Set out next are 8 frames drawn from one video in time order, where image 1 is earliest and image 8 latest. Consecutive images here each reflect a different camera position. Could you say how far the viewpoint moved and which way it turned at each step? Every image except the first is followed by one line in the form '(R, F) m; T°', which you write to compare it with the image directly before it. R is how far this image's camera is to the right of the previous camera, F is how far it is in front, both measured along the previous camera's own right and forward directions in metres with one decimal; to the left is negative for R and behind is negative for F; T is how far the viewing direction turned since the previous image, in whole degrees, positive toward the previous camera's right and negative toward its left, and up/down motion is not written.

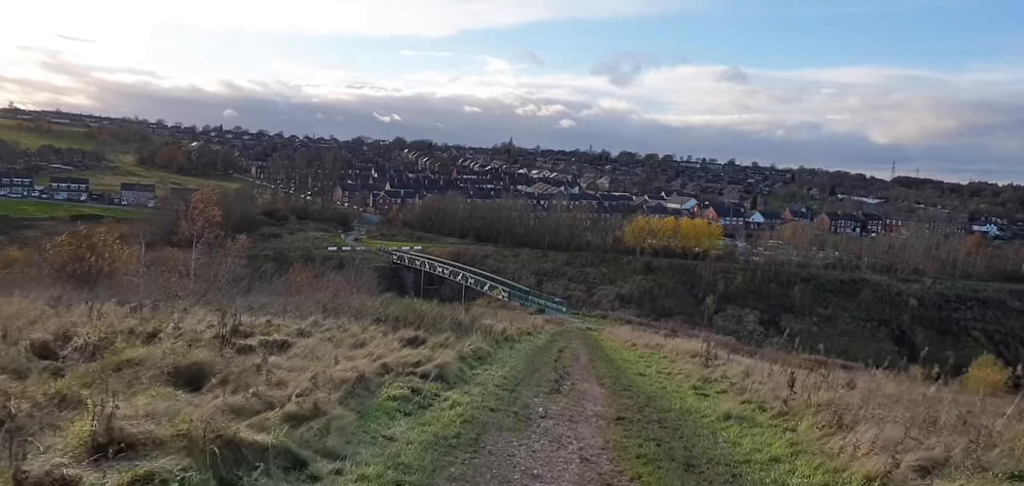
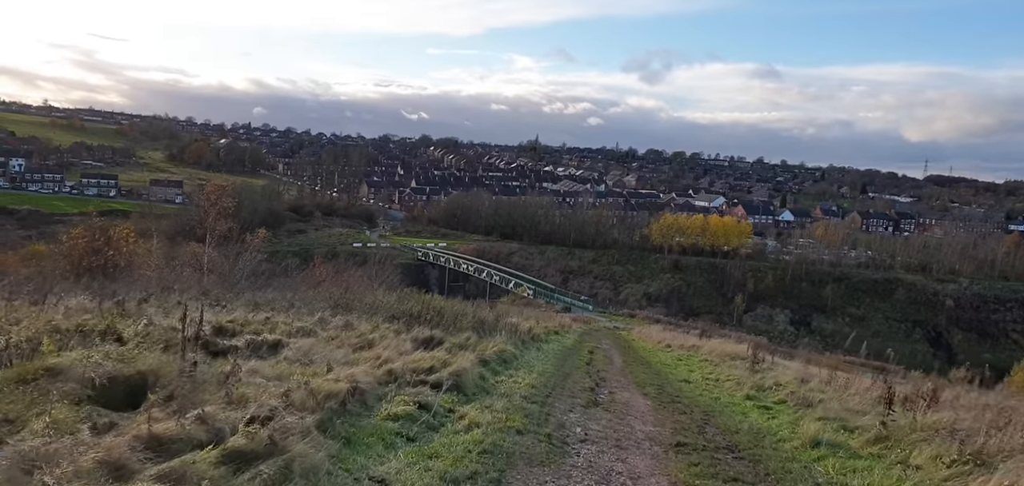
(0.0, +1.1) m; -2°
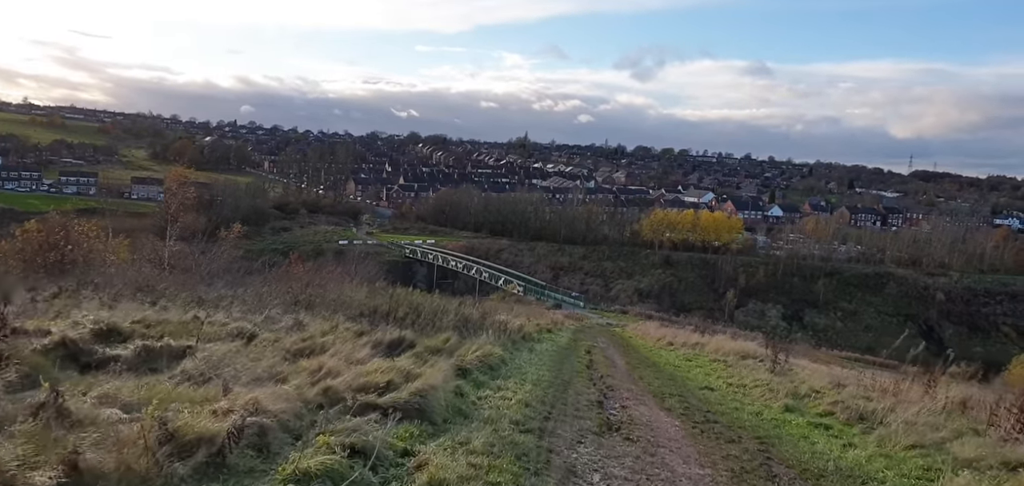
(0.0, +1.6) m; +1°
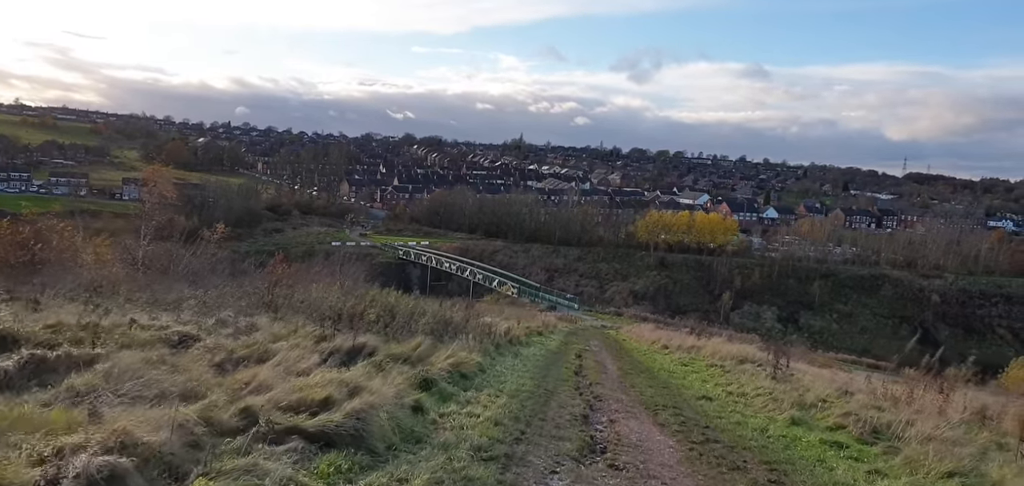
(+0.2, +0.7) m; 0°
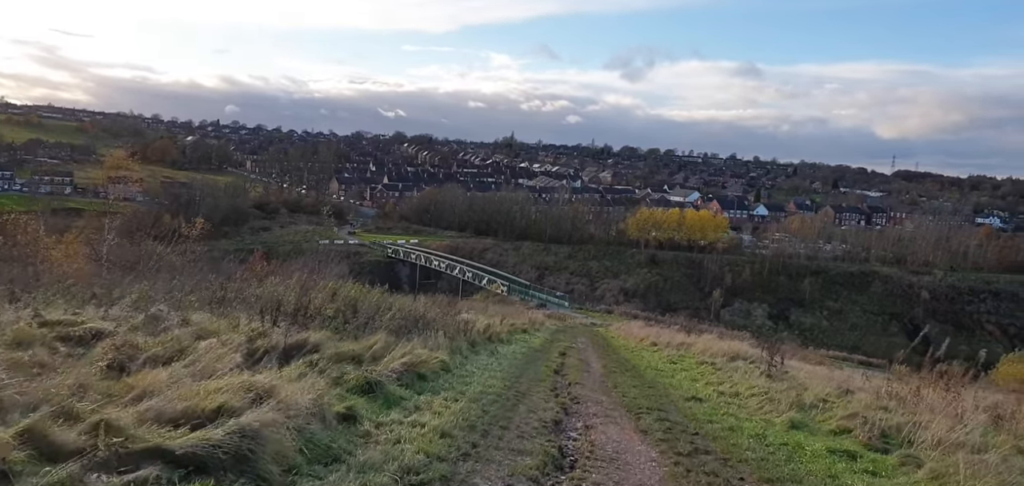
(+0.2, +0.7) m; +1°
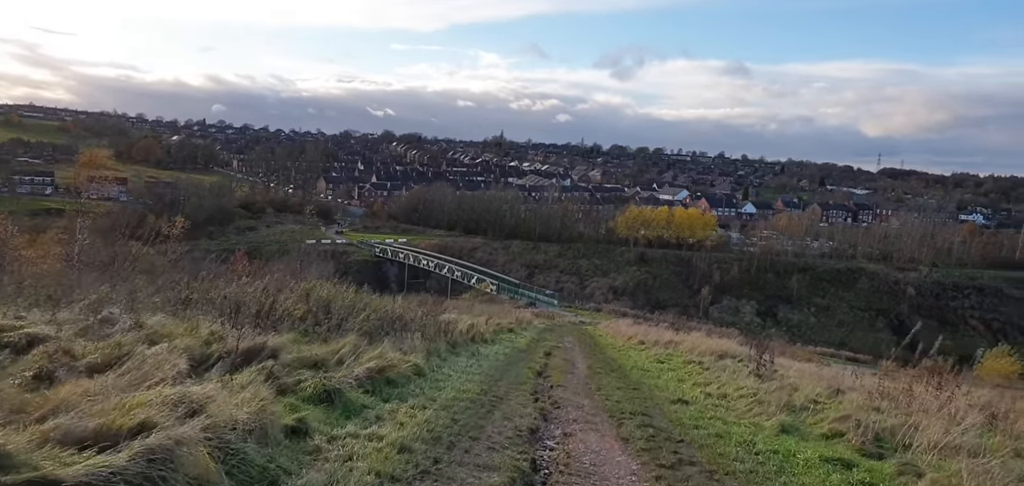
(+0.1, +0.3) m; +1°
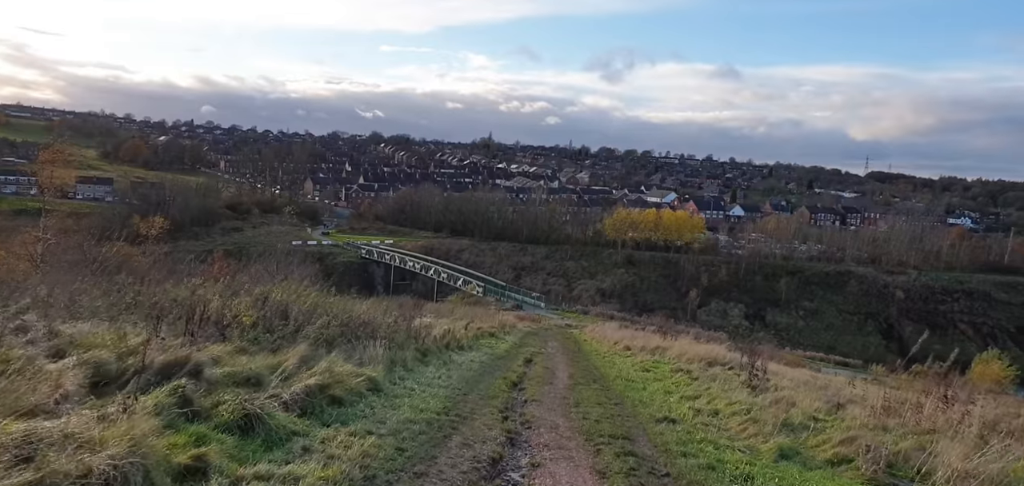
(+0.2, +0.6) m; +1°
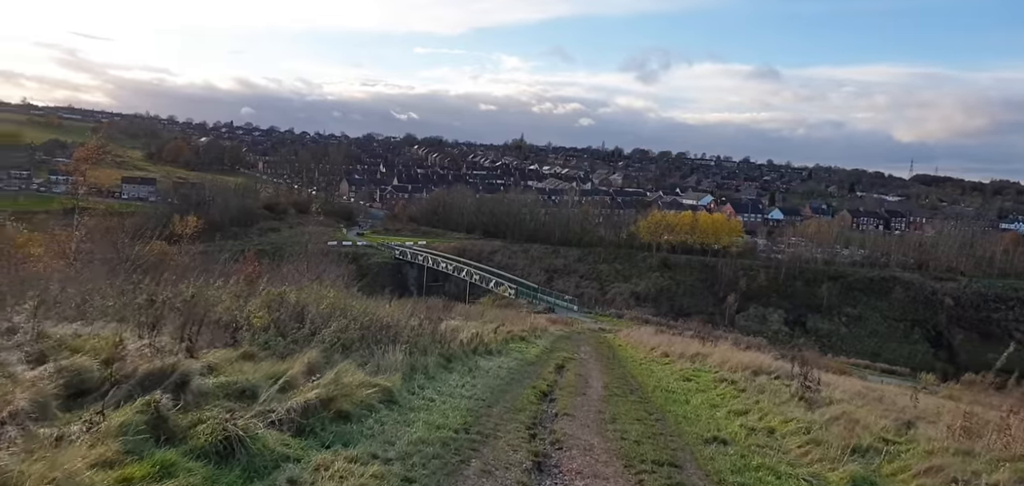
(0.0, +0.6) m; -3°
